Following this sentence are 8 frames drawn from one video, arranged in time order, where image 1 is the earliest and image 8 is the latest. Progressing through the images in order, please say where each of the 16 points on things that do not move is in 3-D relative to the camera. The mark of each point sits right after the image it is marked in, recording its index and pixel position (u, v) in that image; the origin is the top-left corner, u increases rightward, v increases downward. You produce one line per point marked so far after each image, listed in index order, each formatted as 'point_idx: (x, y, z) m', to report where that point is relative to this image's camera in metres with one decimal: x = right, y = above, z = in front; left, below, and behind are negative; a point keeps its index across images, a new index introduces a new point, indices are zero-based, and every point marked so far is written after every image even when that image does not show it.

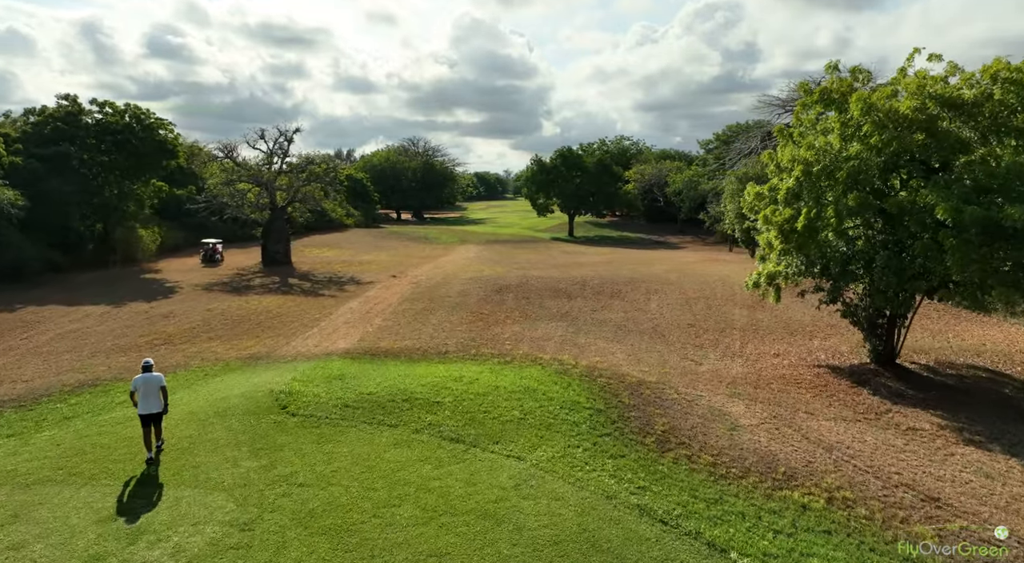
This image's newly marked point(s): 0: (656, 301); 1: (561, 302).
0: (+4.3, -0.6, +18.7) m
1: (+1.5, -0.7, +19.1) m
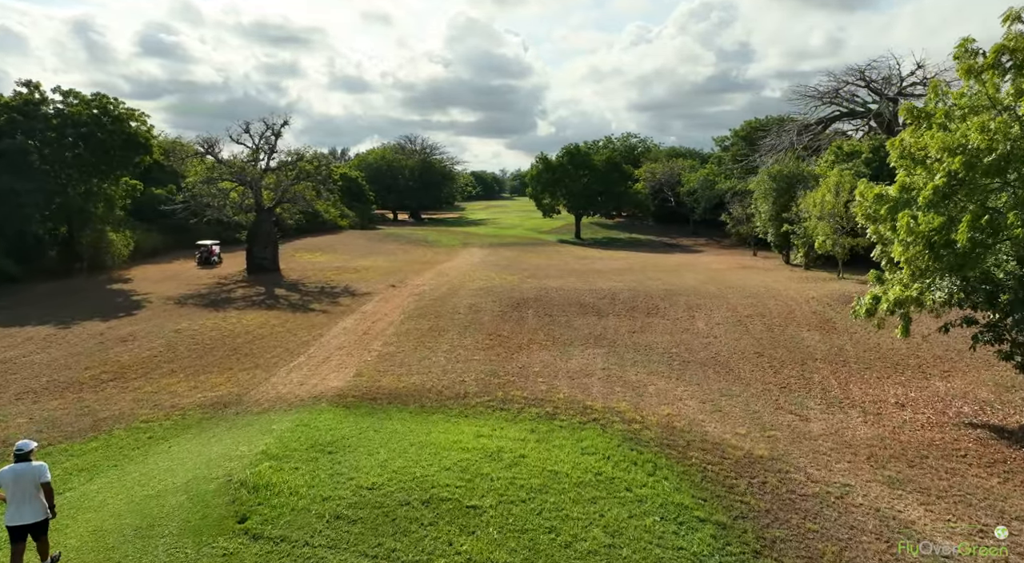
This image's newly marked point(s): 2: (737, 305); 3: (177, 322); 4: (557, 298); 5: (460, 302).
0: (+4.9, -1.0, +16.0) m
1: (+2.1, -1.1, +16.3) m
2: (+6.3, -0.7, +17.4) m
3: (-9.1, -1.1, +17.0) m
4: (+1.4, -0.5, +18.9) m
5: (-1.6, -0.7, +19.4) m
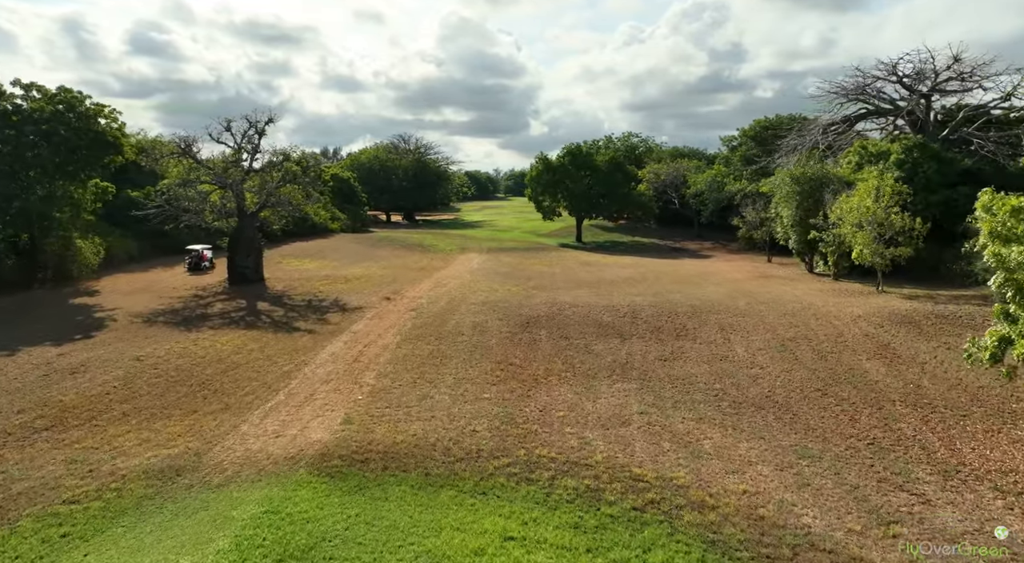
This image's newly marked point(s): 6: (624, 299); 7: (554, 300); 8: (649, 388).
0: (+5.2, -1.4, +14.1) m
1: (+2.3, -1.5, +14.3) m
2: (+6.5, -1.1, +15.5) m
3: (-8.9, -1.5, +14.9) m
4: (+1.6, -1.0, +16.9) m
5: (-1.3, -1.2, +17.4) m
6: (+3.4, -0.5, +19.0) m
7: (+1.3, -0.6, +19.2) m
8: (+2.5, -2.0, +11.4) m
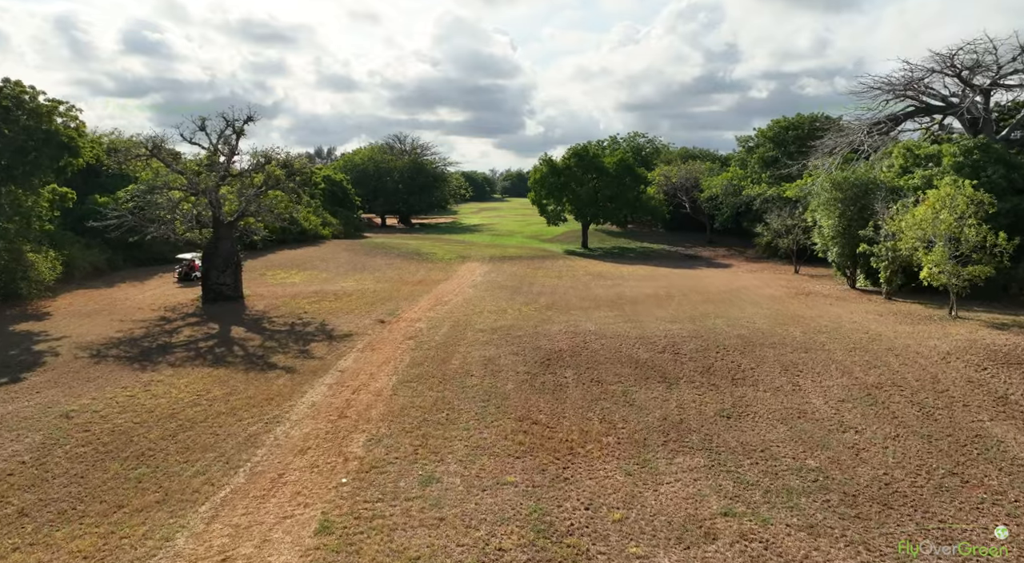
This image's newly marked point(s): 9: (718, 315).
0: (+5.6, -2.1, +11.4) m
1: (+2.7, -2.2, +11.6) m
2: (+6.9, -1.7, +12.8) m
3: (-8.4, -2.2, +12.1) m
4: (+2.0, -1.6, +14.2) m
5: (-1.0, -1.8, +14.6) m
6: (+3.8, -1.2, +16.3) m
7: (+1.7, -1.2, +16.5) m
8: (+3.0, -2.6, +8.8) m
9: (+6.0, -1.0, +18.2) m
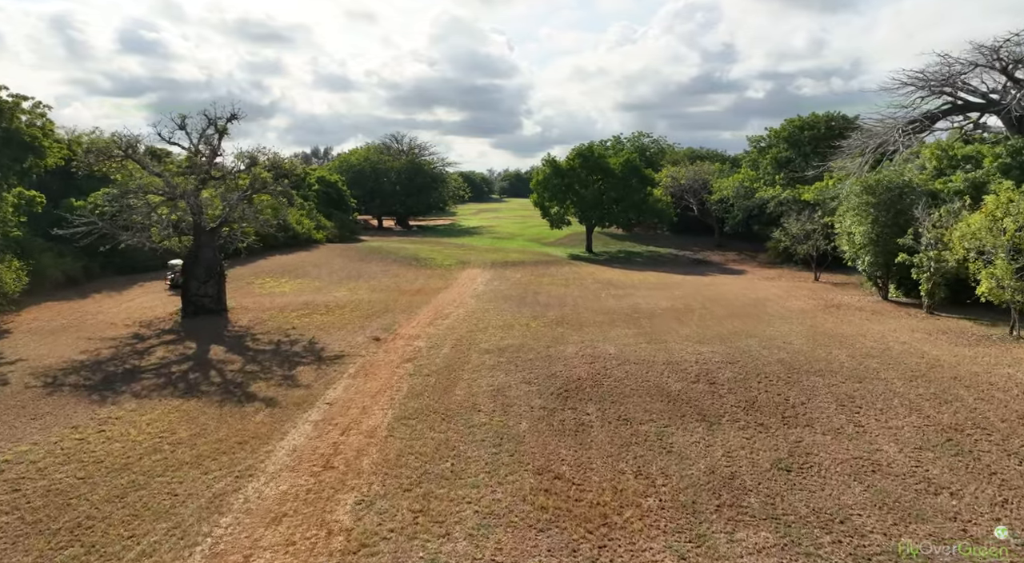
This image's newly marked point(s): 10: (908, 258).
0: (+5.8, -2.5, +9.7) m
1: (+3.0, -2.5, +9.9) m
2: (+7.2, -2.1, +11.1) m
3: (-8.2, -2.6, +10.4) m
4: (+2.3, -2.0, +12.5) m
5: (-0.7, -2.2, +12.9) m
6: (+4.1, -1.6, +14.6) m
7: (+1.9, -1.6, +14.8) m
8: (+3.2, -3.0, +7.0) m
9: (+6.2, -1.4, +16.4) m
10: (+12.1, +0.7, +19.0) m
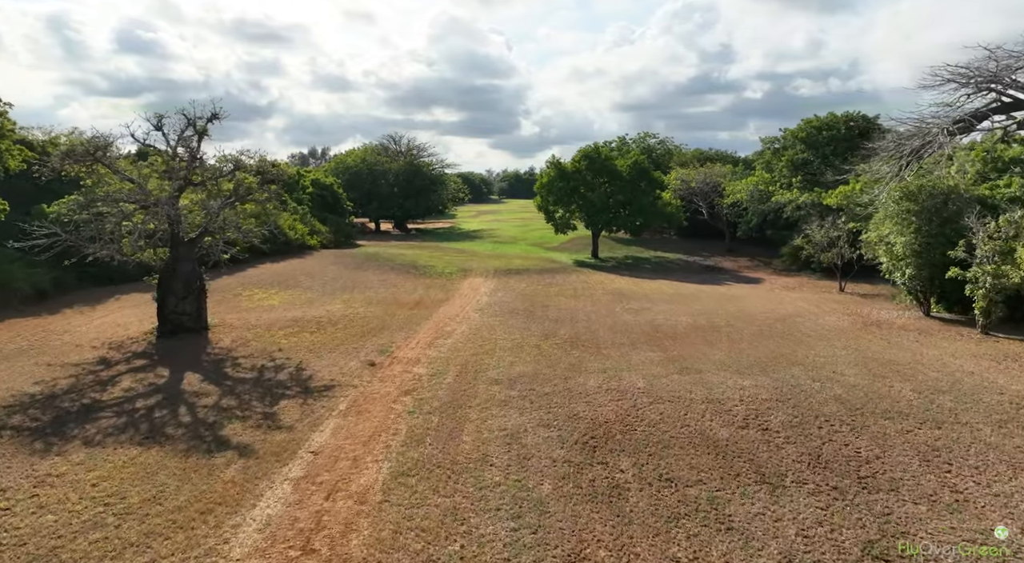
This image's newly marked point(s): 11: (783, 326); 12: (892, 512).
0: (+6.1, -2.9, +7.8) m
1: (+3.3, -3.0, +8.1) m
2: (+7.5, -2.6, +9.3) m
3: (-7.9, -3.0, +8.5) m
4: (+2.5, -2.4, +10.6) m
5: (-0.4, -2.6, +11.0) m
6: (+4.3, -2.0, +12.8) m
7: (+2.2, -2.1, +12.9) m
8: (+3.5, -3.4, +5.2) m
9: (+6.5, -1.8, +14.6) m
10: (+12.3, +0.2, +17.2) m
11: (+8.4, -1.3, +19.4) m
12: (+4.9, -2.9, +8.1) m
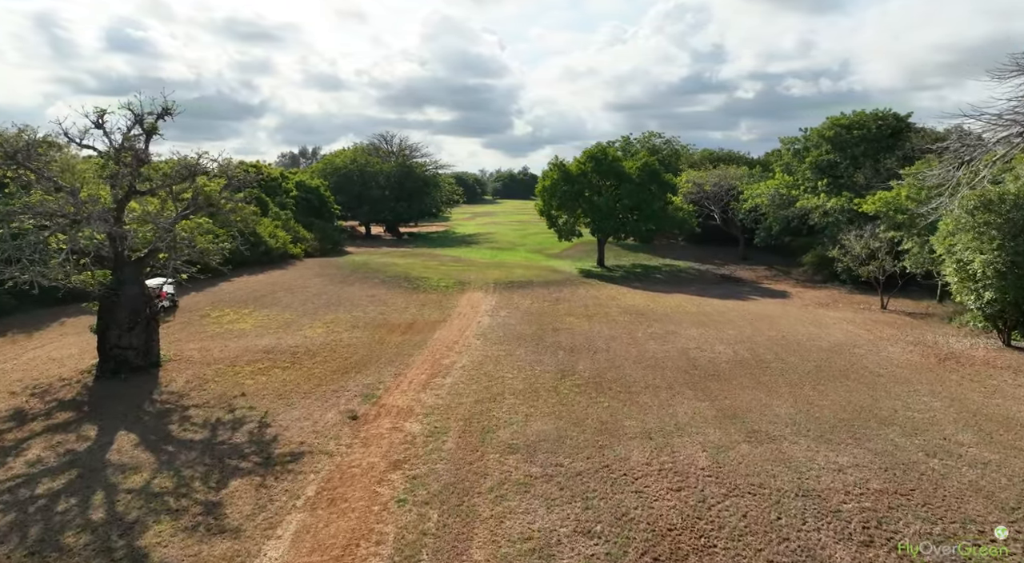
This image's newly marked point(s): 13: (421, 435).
0: (+6.5, -3.6, +4.8) m
1: (+3.7, -3.7, +5.0) m
2: (+7.9, -3.3, +6.3) m
3: (-7.5, -3.8, +5.3) m
4: (+2.9, -3.1, +7.6) m
5: (-0.1, -3.4, +8.0) m
6: (+4.7, -2.7, +9.7) m
7: (+2.5, -2.8, +9.9) m
8: (+4.0, -4.1, +2.1) m
9: (+6.8, -2.5, +11.6) m
10: (+12.6, -0.4, +14.3) m
11: (+8.7, -2.0, +16.4) m
12: (+5.3, -3.6, +5.1) m
13: (-1.8, -2.9, +12.0) m
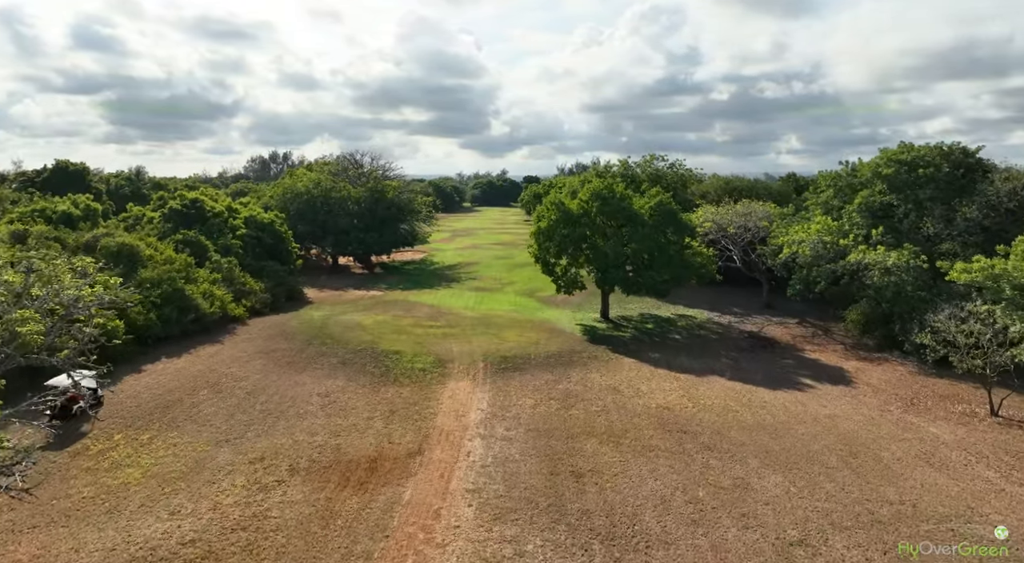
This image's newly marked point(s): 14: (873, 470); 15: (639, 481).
0: (+7.2, -6.7, -1.4) m
1: (+4.4, -6.8, -1.2) m
2: (+8.5, -6.4, +0.2) m
3: (-6.8, -7.0, -1.3) m
4: (+3.5, -6.3, +1.3) m
5: (+0.5, -6.5, +1.6) m
6: (+5.2, -5.9, +3.5) m
7: (+3.0, -5.9, +3.6) m
8: (+4.8, -7.3, -4.1) m
9: (+7.3, -5.7, +5.4) m
10: (+13.0, -3.5, +8.3) m
11: (+9.0, -5.1, +10.3) m
12: (+6.0, -6.7, -1.2) m
13: (-1.3, -6.1, +5.5) m
14: (+9.0, -4.6, +15.2) m
15: (+3.1, -4.8, +14.9) m
